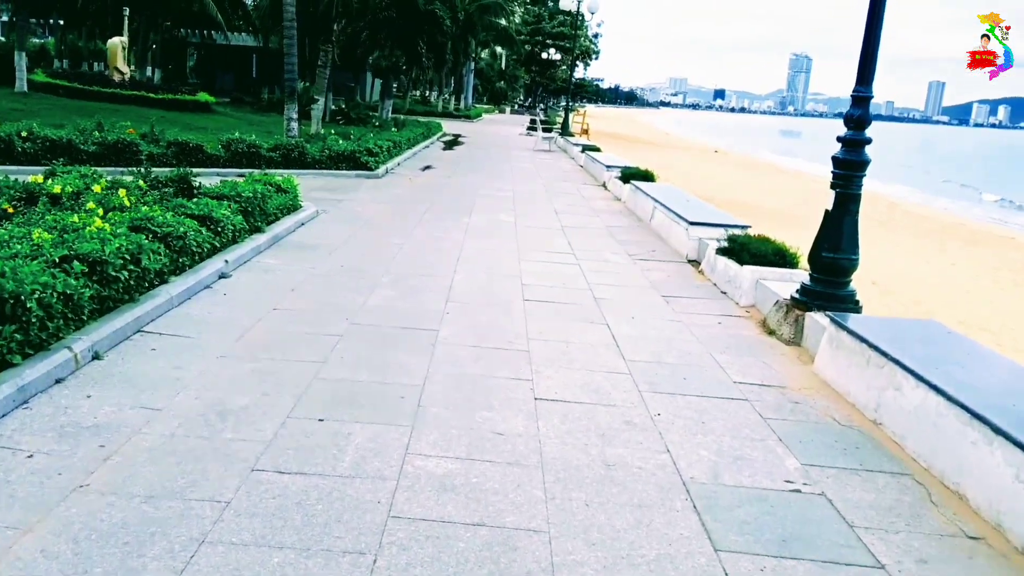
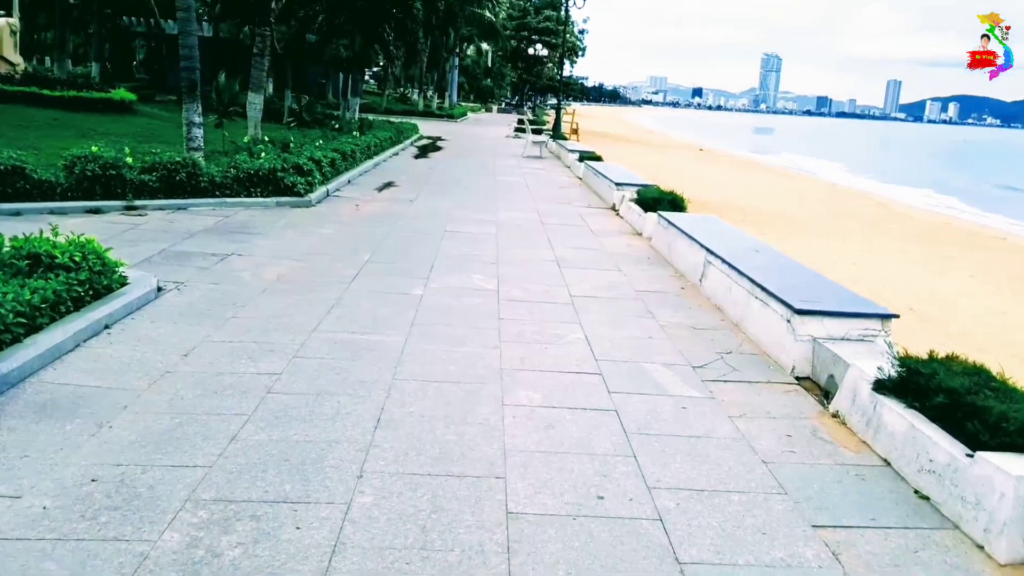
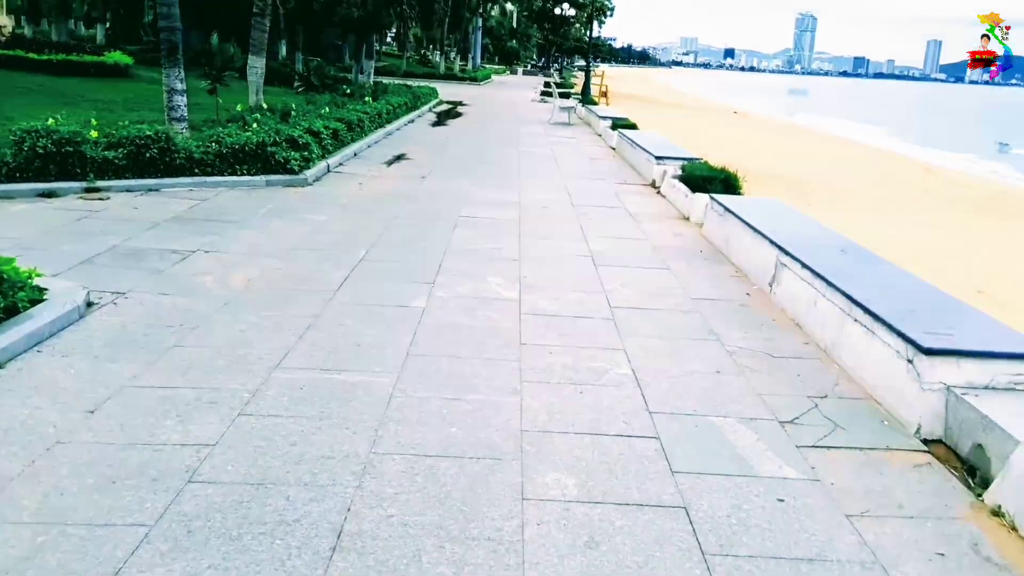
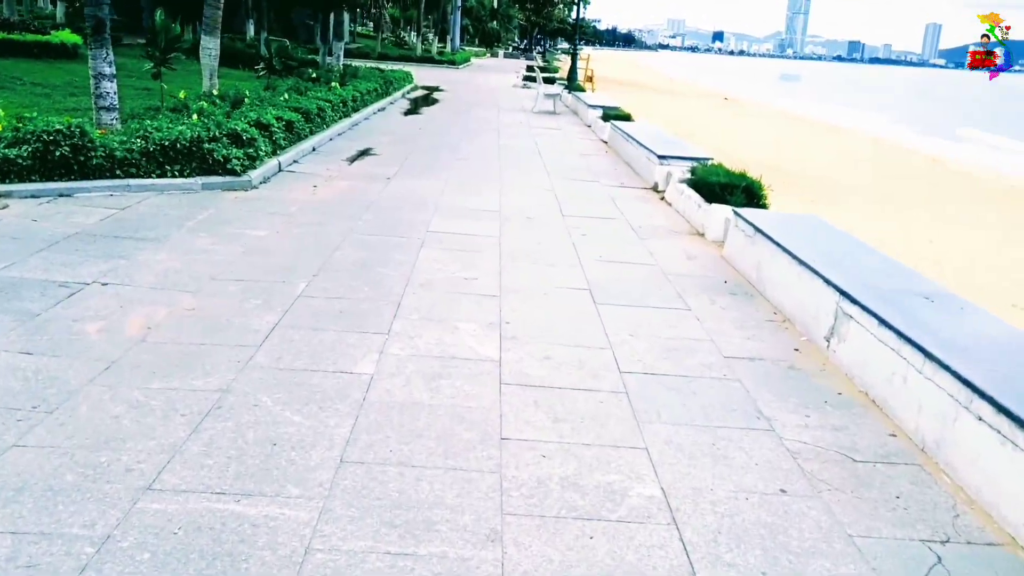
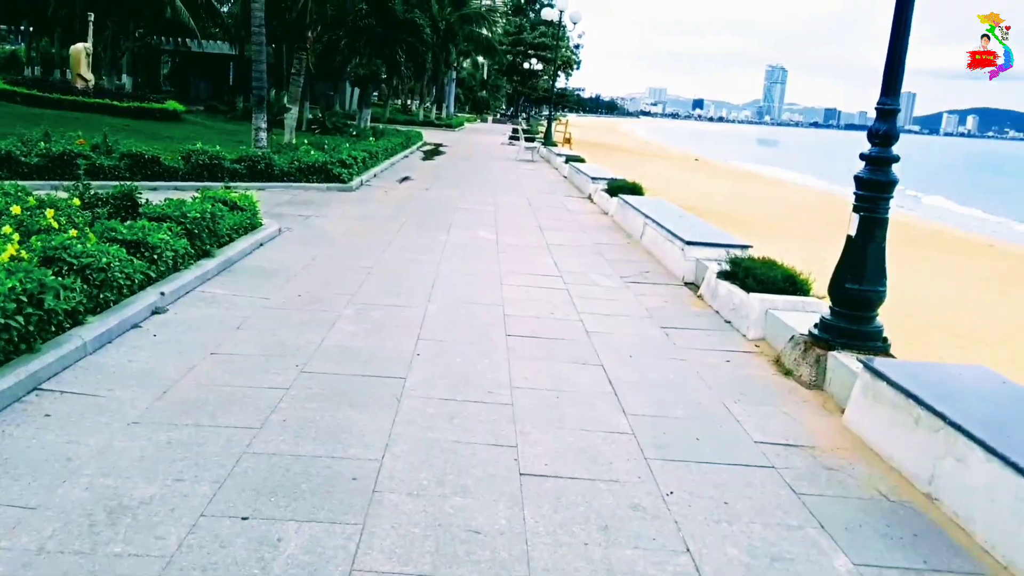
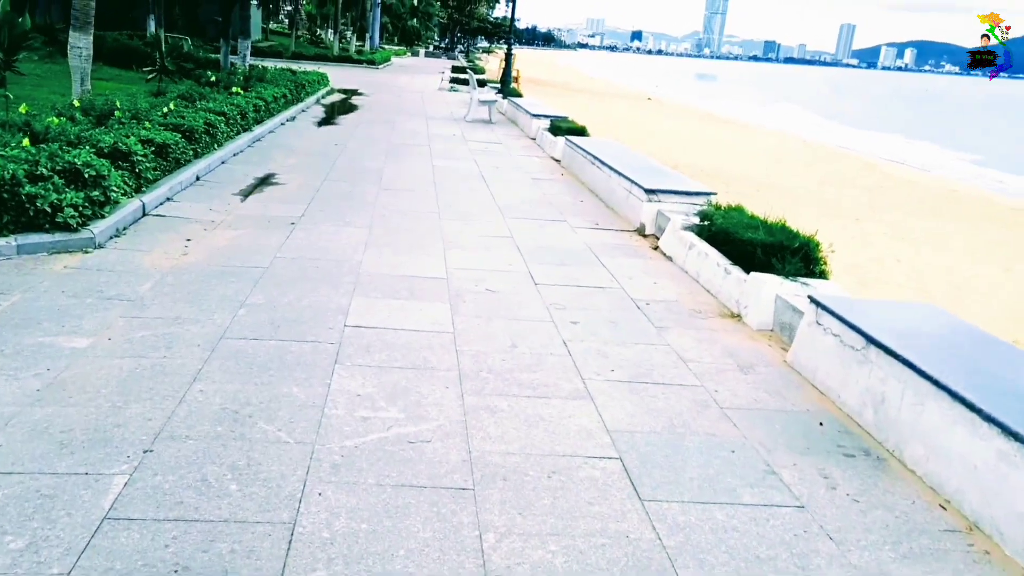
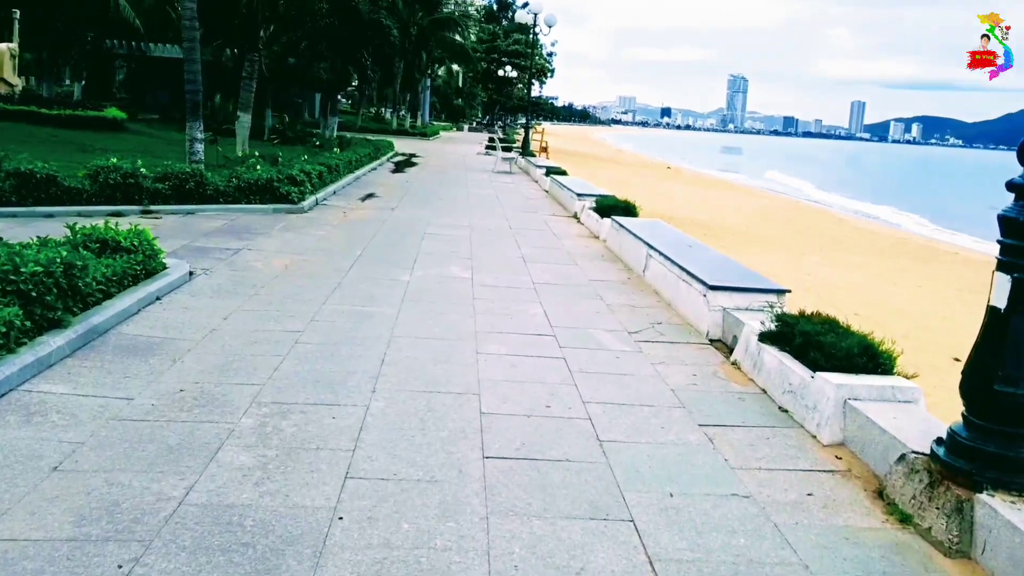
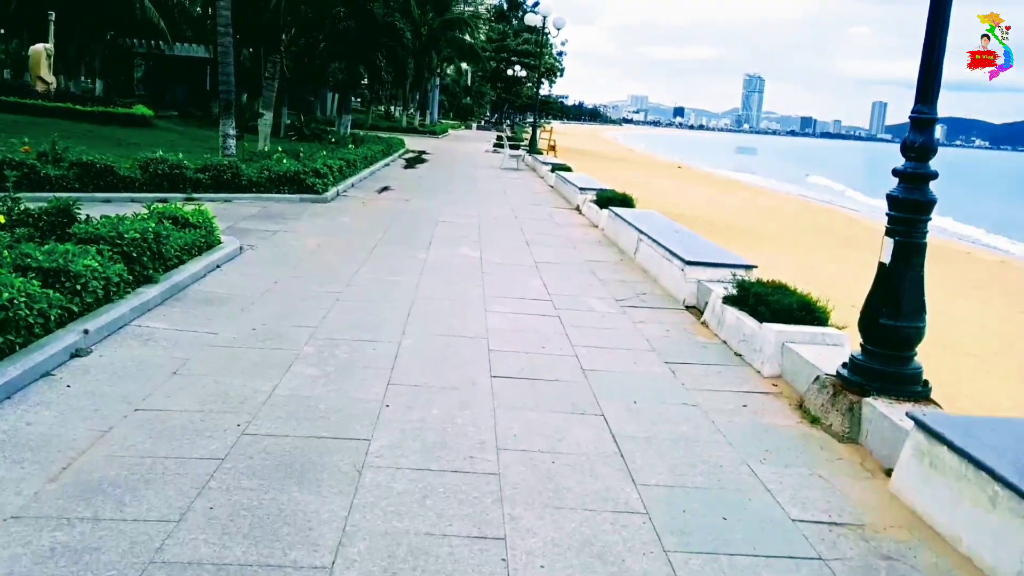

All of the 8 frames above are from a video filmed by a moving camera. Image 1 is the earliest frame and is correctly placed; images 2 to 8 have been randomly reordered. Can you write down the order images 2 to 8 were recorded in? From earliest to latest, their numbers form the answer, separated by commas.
5, 8, 7, 2, 3, 4, 6
